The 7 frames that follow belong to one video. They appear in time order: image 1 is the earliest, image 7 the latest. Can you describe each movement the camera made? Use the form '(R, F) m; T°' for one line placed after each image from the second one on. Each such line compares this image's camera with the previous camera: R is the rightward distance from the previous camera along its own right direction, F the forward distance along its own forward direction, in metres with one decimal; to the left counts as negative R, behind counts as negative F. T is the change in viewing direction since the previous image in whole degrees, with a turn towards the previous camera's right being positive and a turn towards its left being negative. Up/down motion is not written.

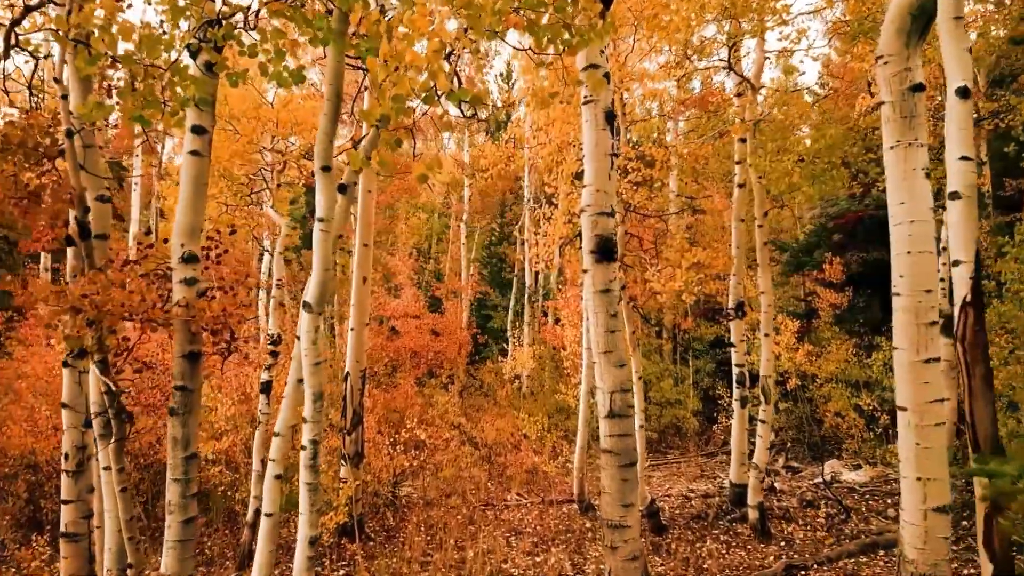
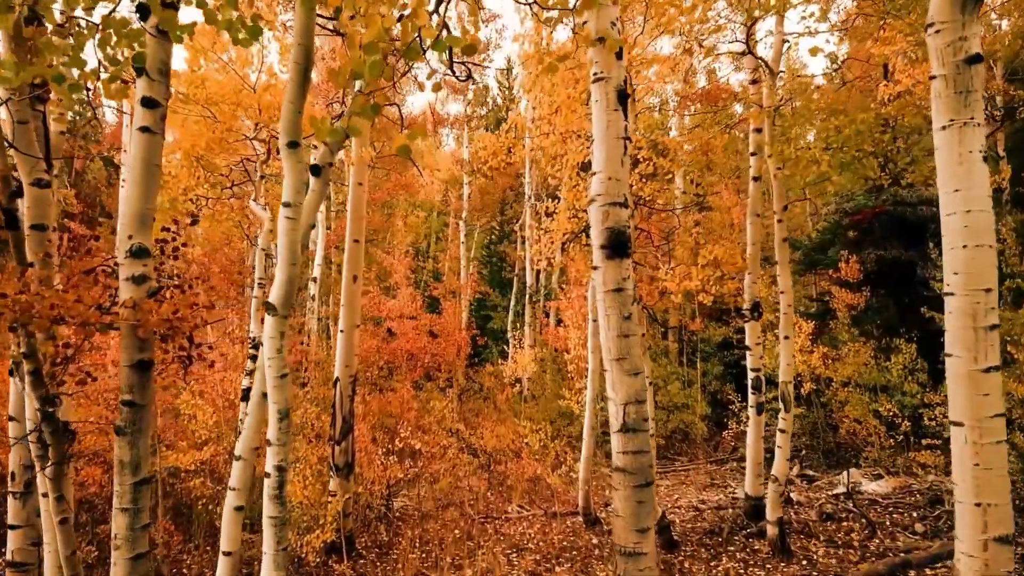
(0.0, +0.6) m; 0°
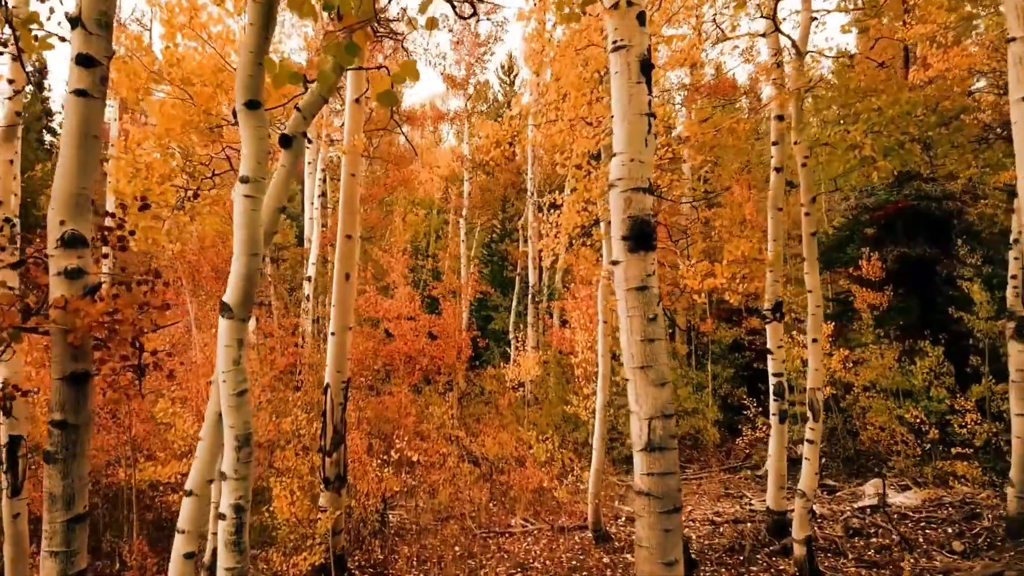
(0.0, +0.6) m; 0°
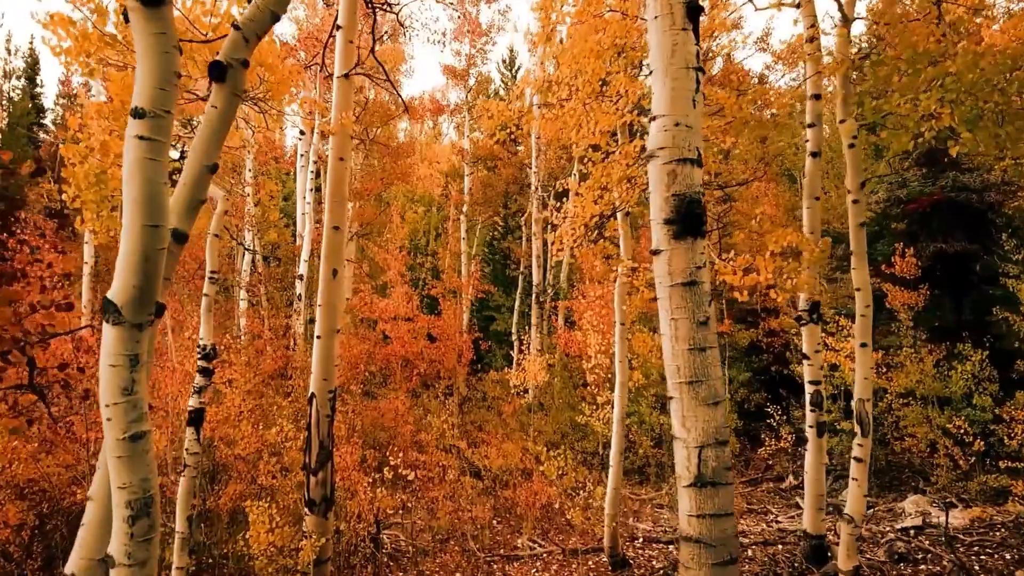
(-0.1, +0.9) m; 0°
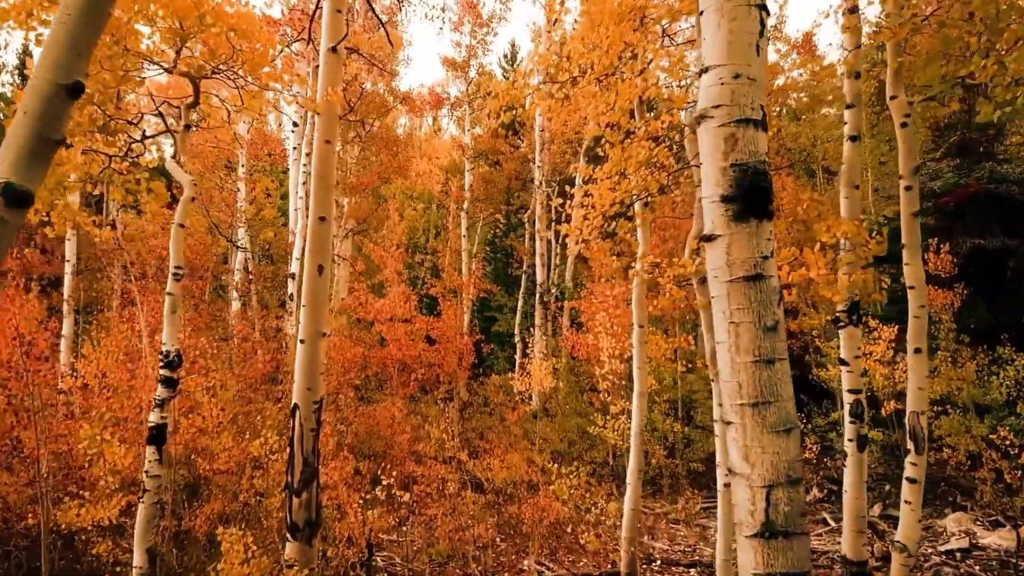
(0.0, +0.8) m; 0°
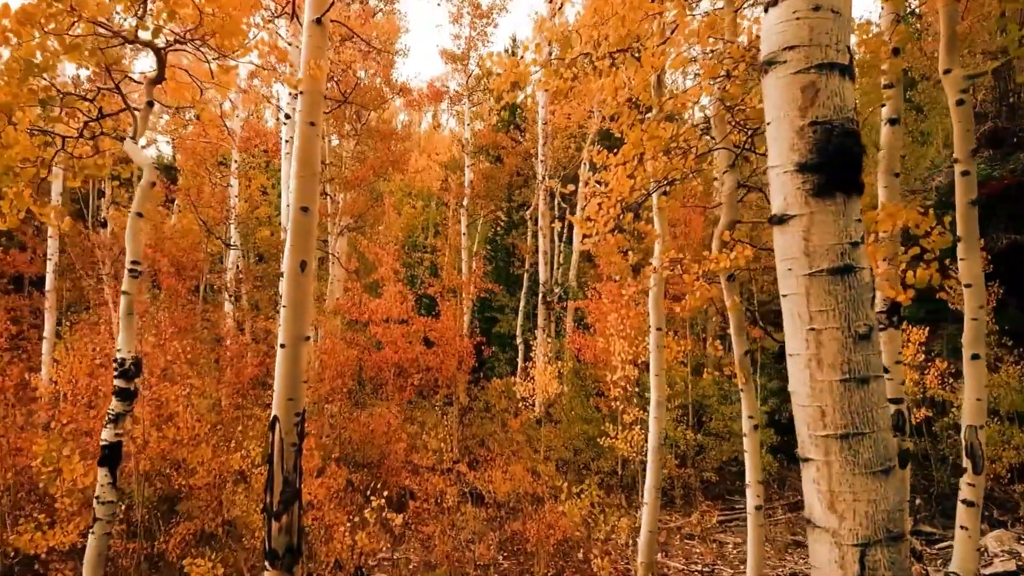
(0.0, +0.7) m; 0°
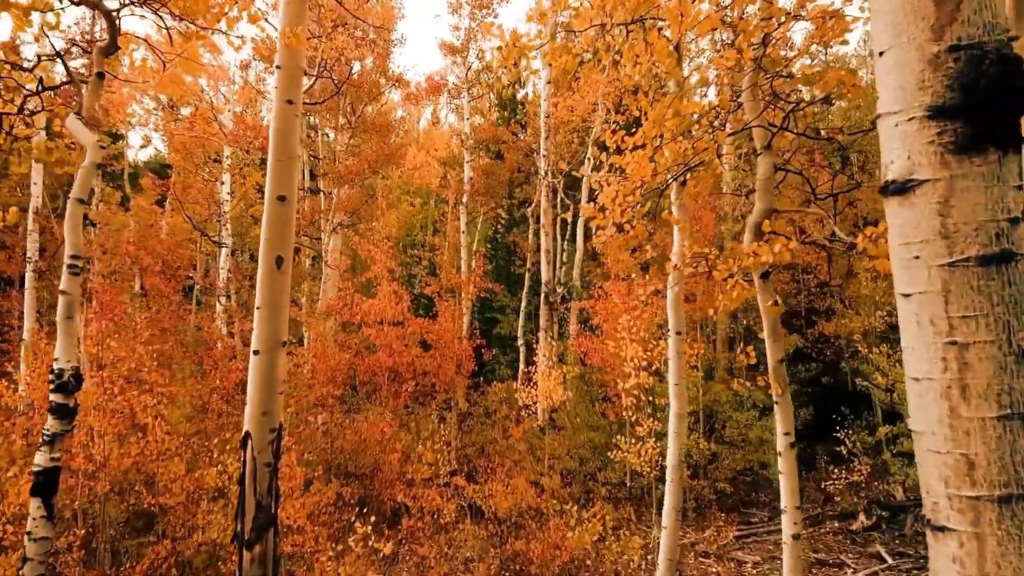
(0.0, +0.7) m; 0°
